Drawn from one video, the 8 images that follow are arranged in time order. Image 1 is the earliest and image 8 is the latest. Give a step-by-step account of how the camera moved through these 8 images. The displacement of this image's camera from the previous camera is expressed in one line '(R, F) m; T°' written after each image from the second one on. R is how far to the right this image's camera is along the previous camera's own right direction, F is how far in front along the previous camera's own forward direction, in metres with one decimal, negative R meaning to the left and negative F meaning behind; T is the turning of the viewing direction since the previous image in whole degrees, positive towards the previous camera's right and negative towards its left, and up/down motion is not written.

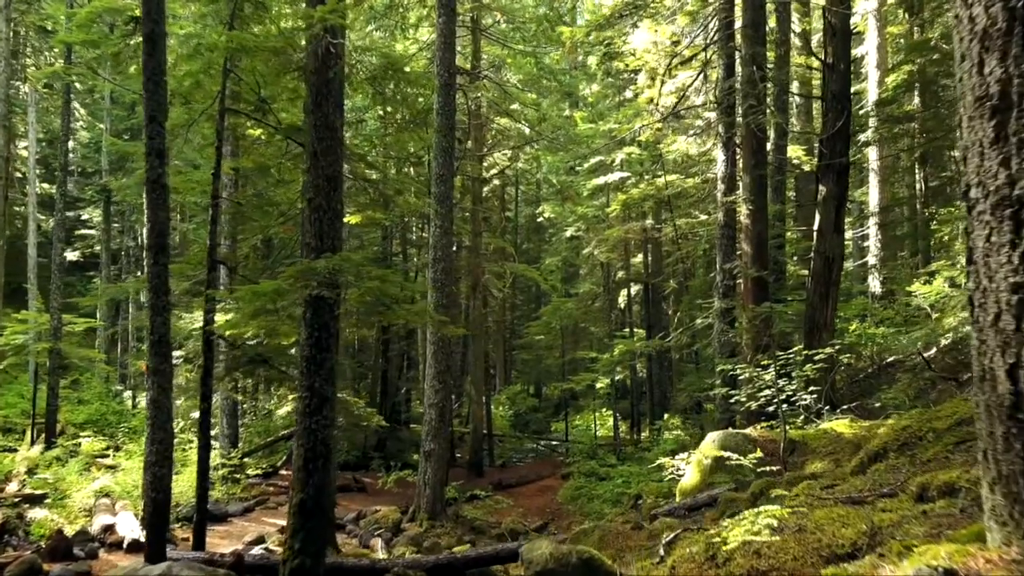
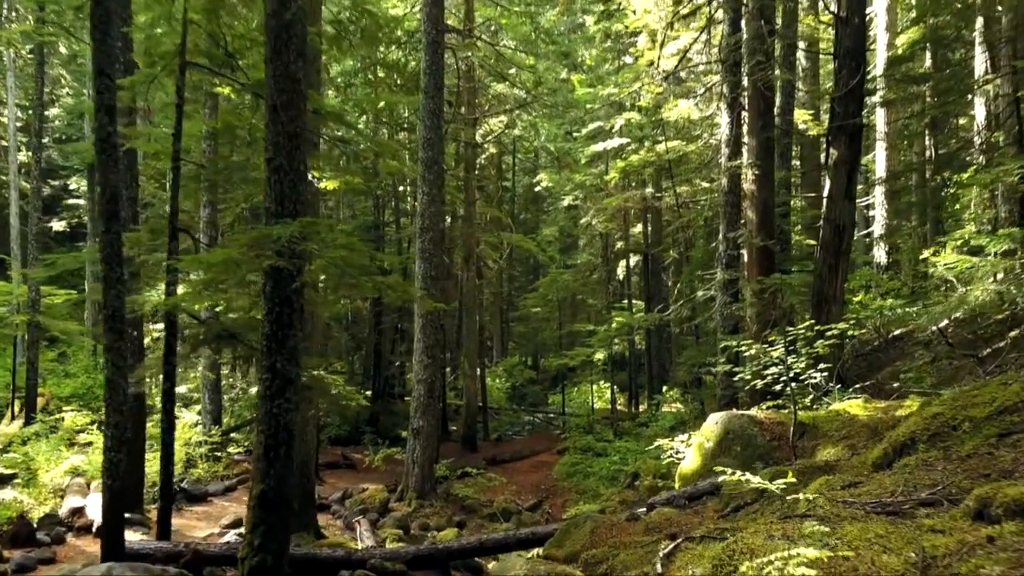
(+0.1, +0.6) m; 0°
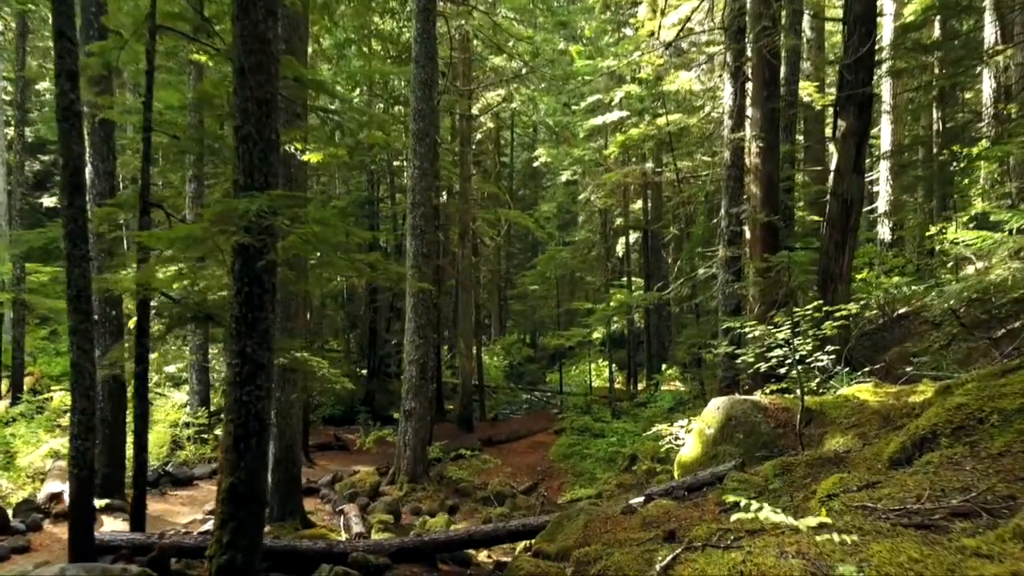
(+0.1, +0.4) m; 0°
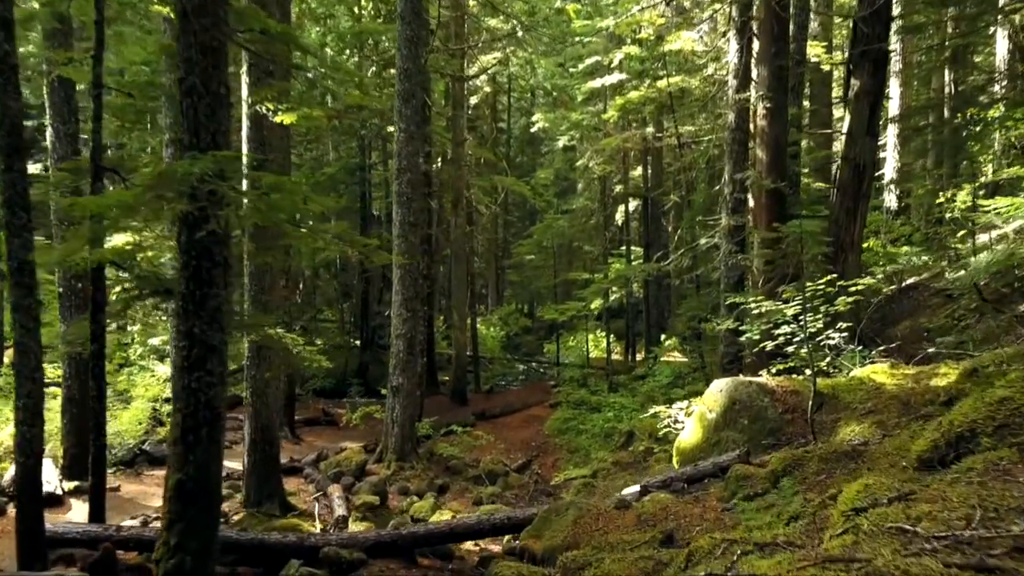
(+0.1, +0.6) m; 0°
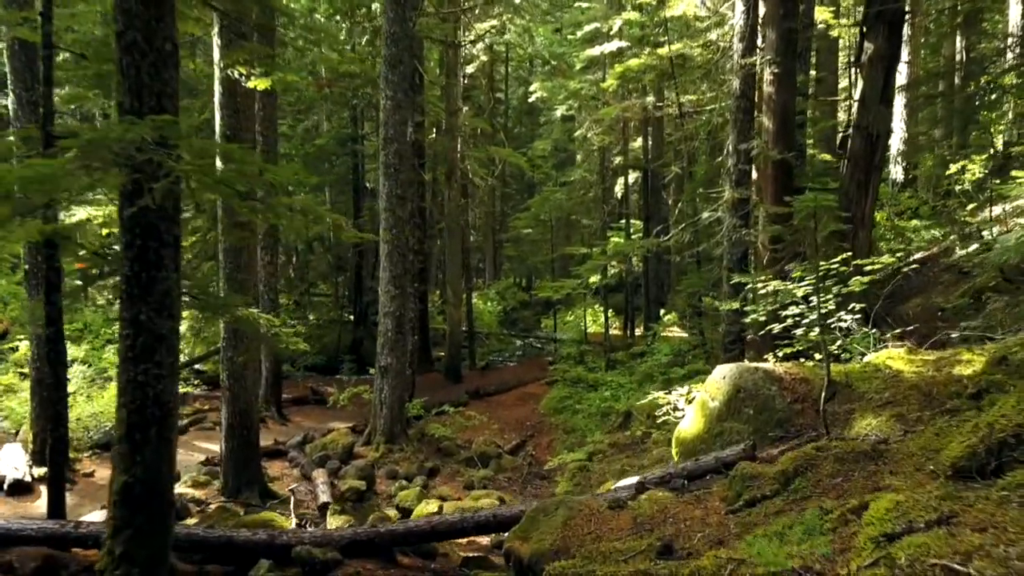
(+0.1, +0.5) m; 0°
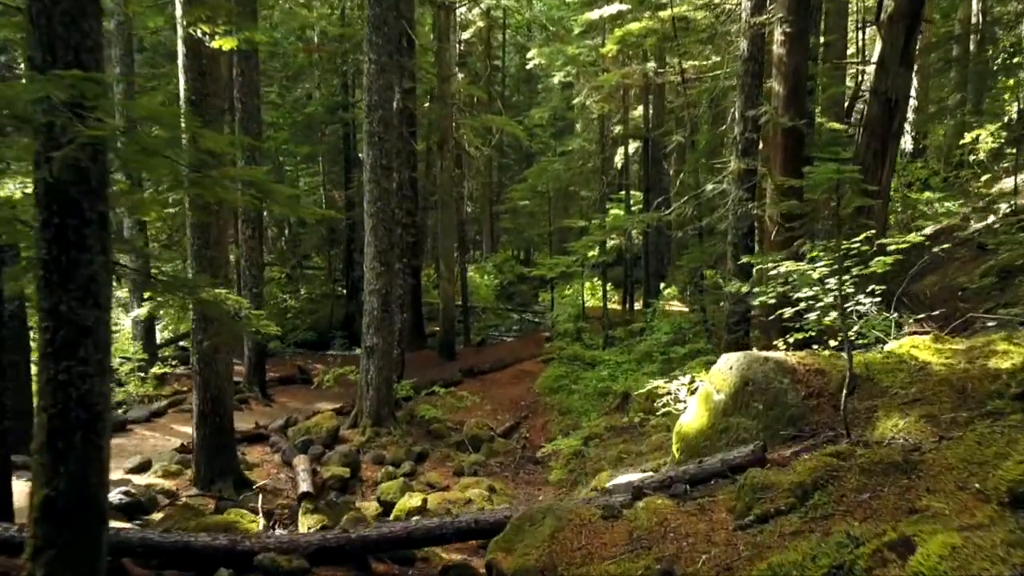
(+0.1, +0.6) m; 0°
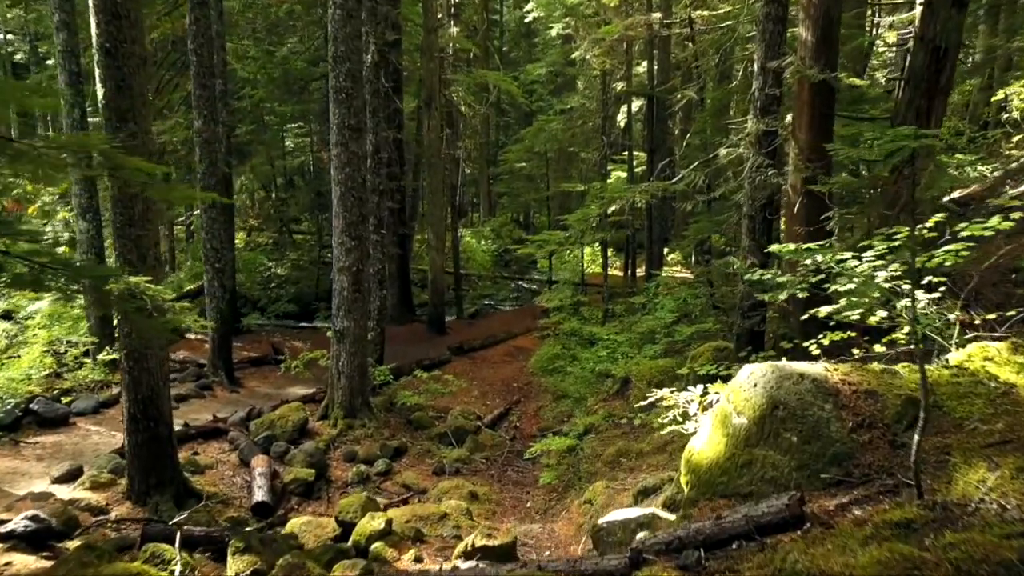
(+0.2, +1.2) m; 0°
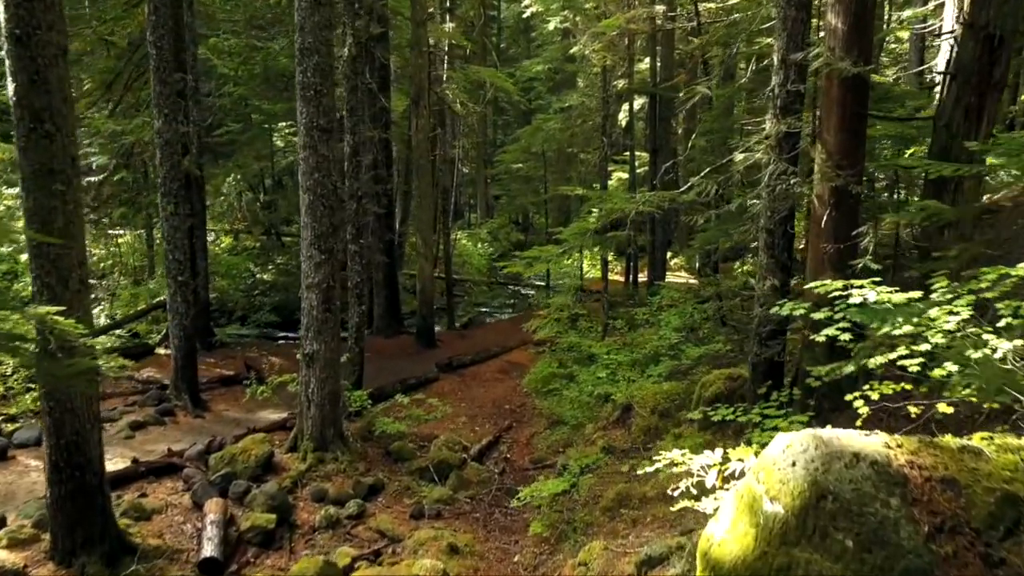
(+0.1, +1.0) m; 0°
